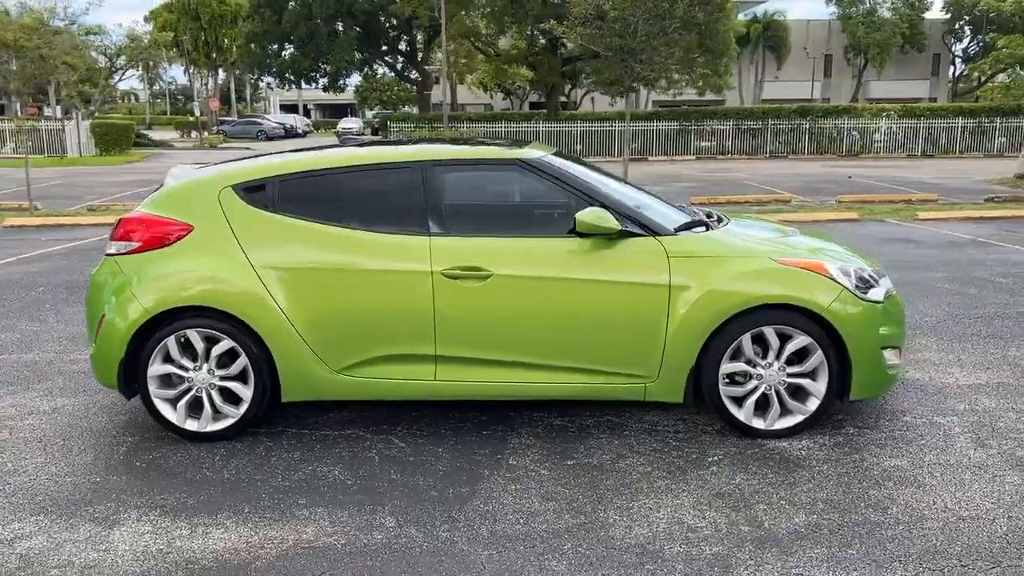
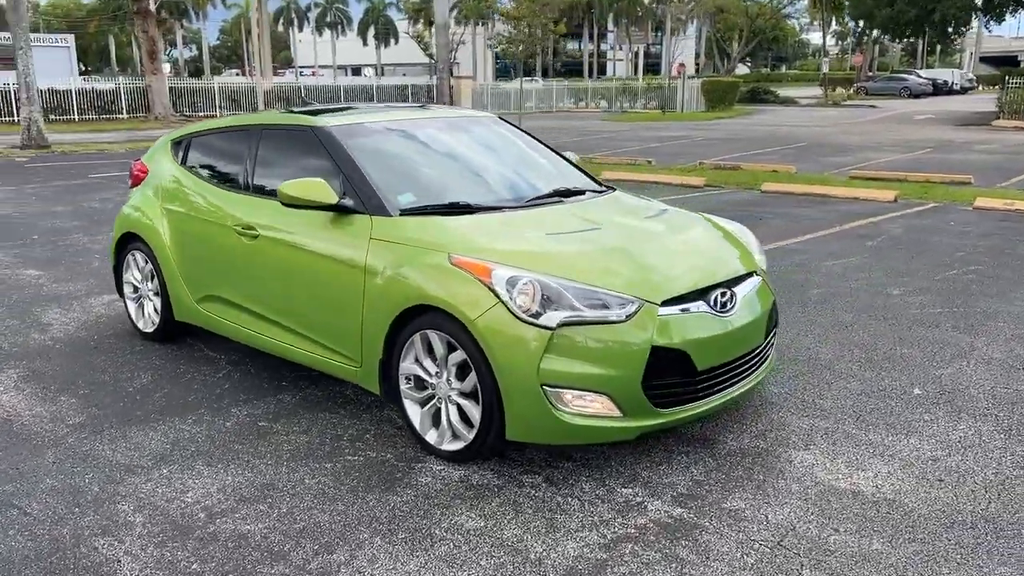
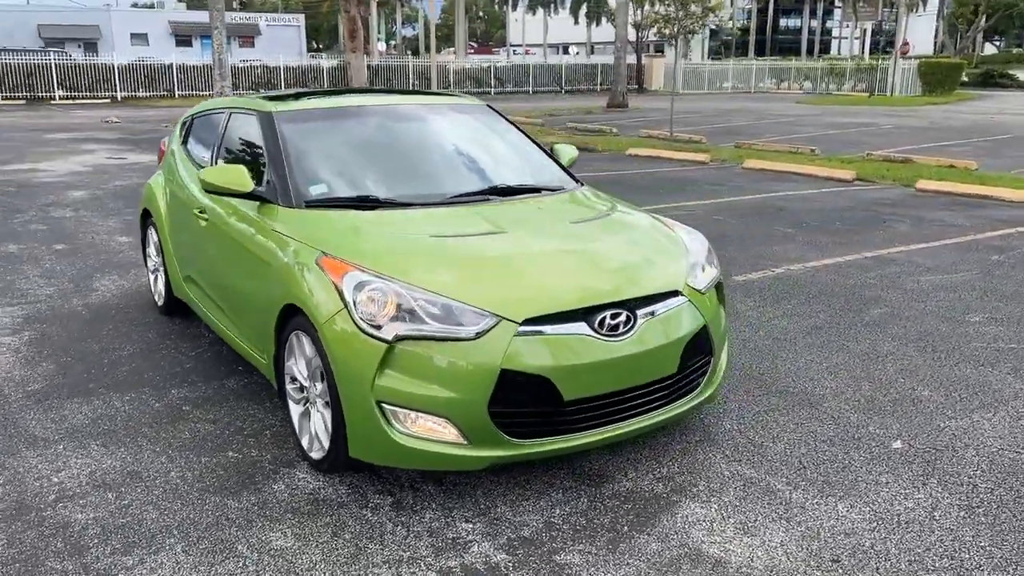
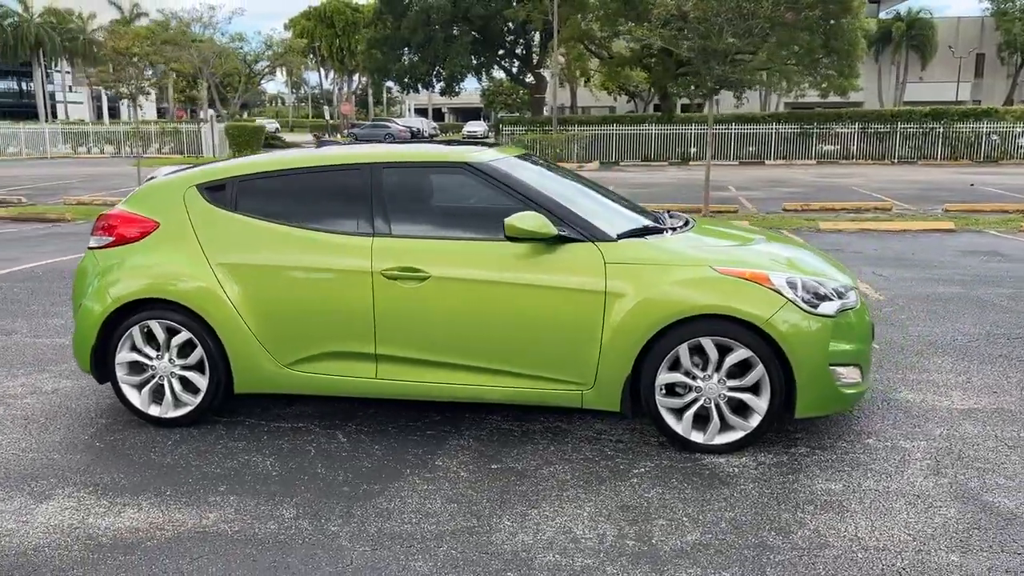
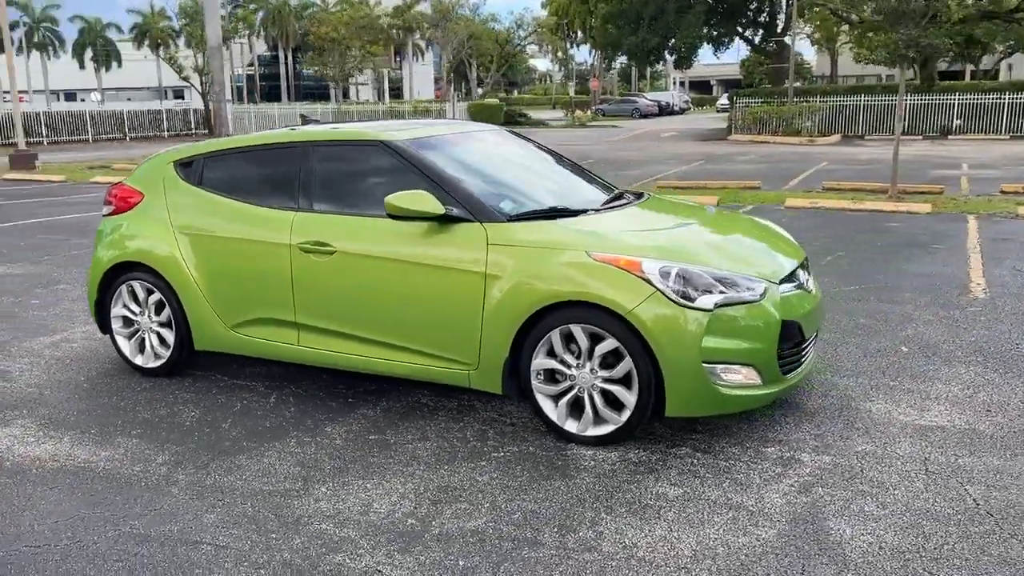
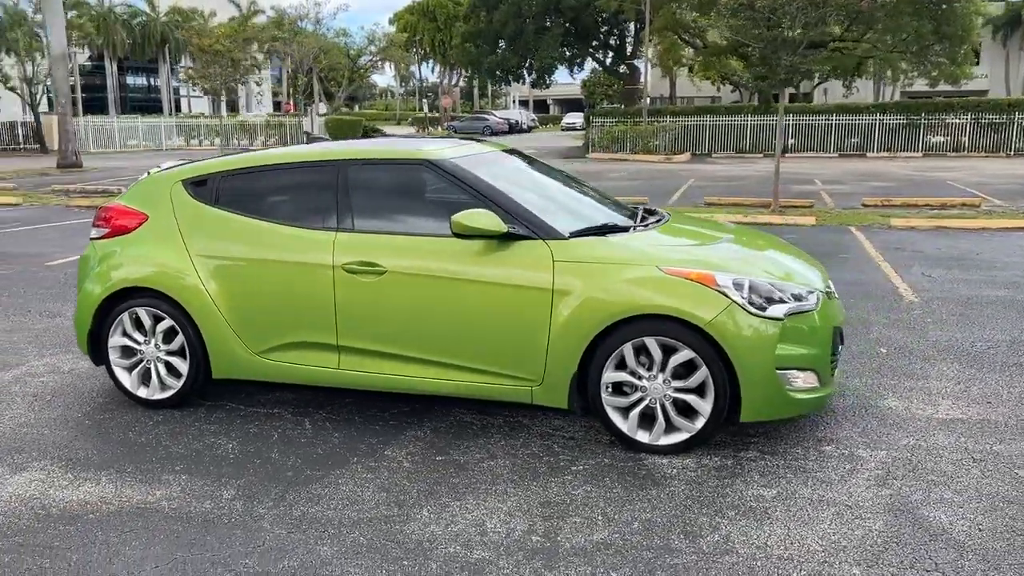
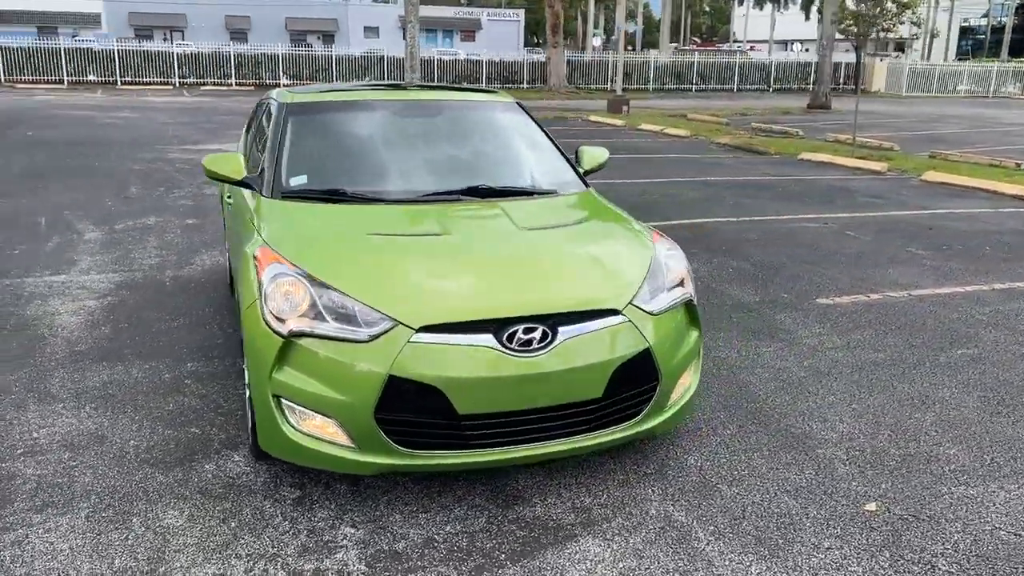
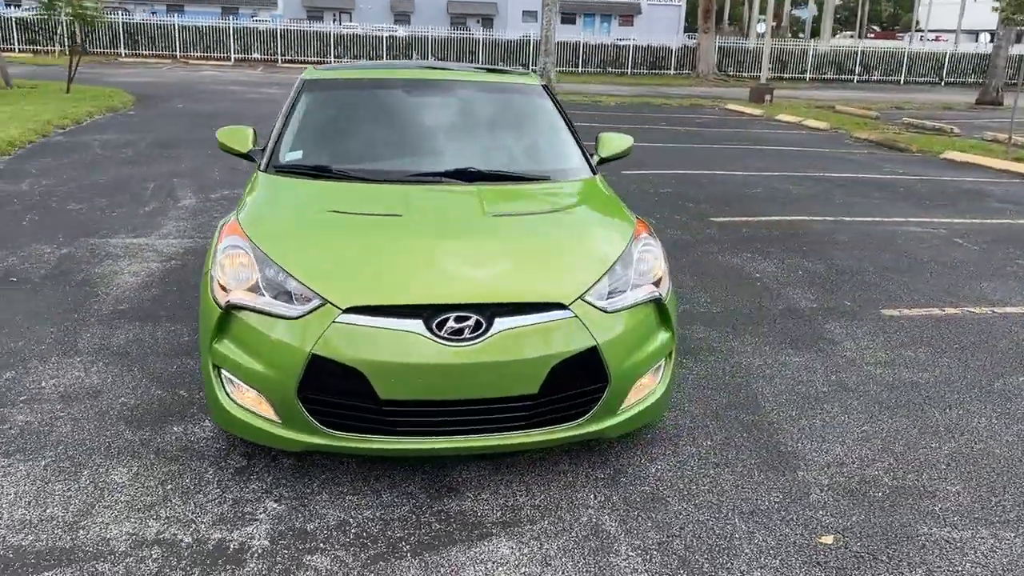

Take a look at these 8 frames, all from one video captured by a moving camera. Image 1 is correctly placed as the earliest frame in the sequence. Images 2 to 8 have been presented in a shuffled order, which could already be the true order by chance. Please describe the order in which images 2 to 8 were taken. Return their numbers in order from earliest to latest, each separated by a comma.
4, 6, 5, 2, 3, 7, 8
